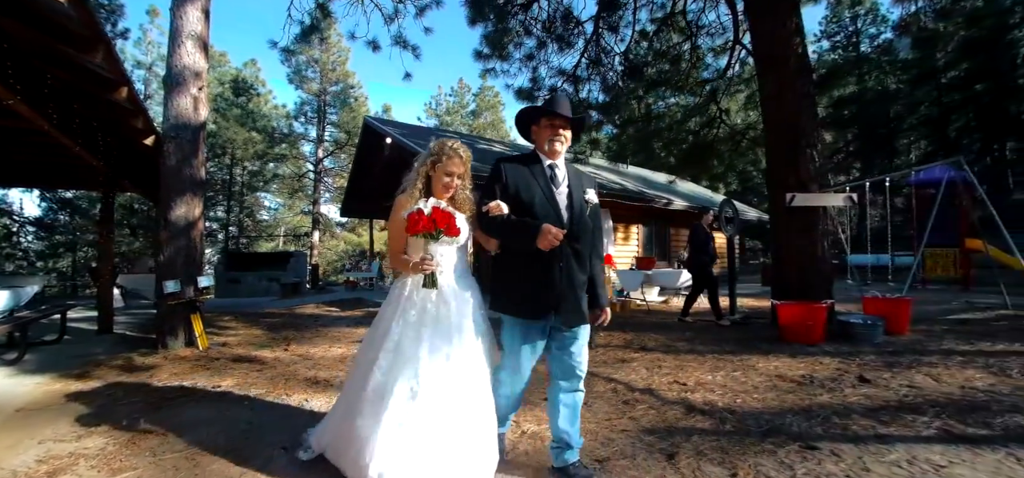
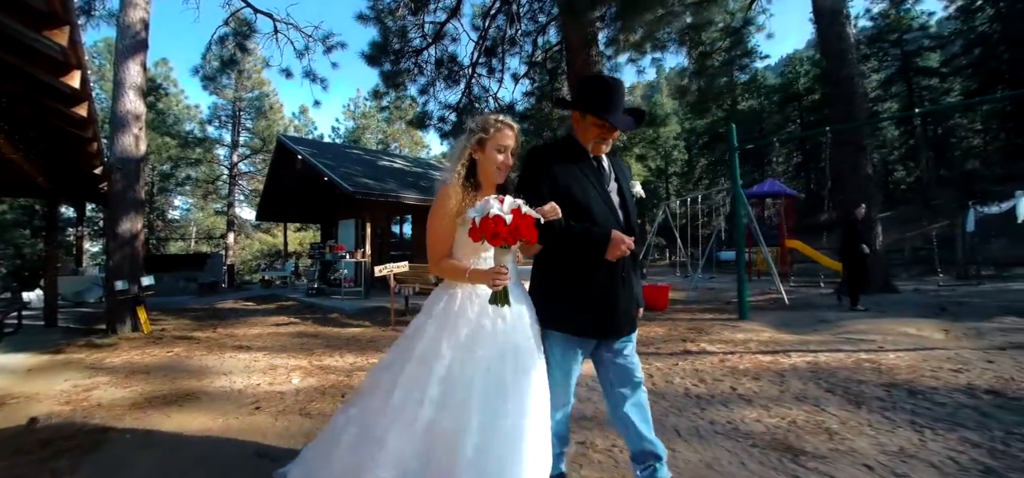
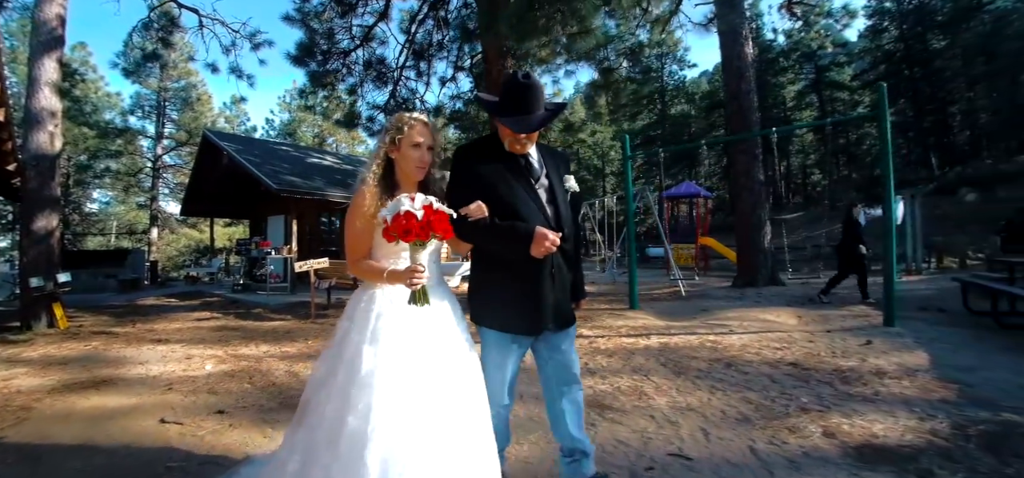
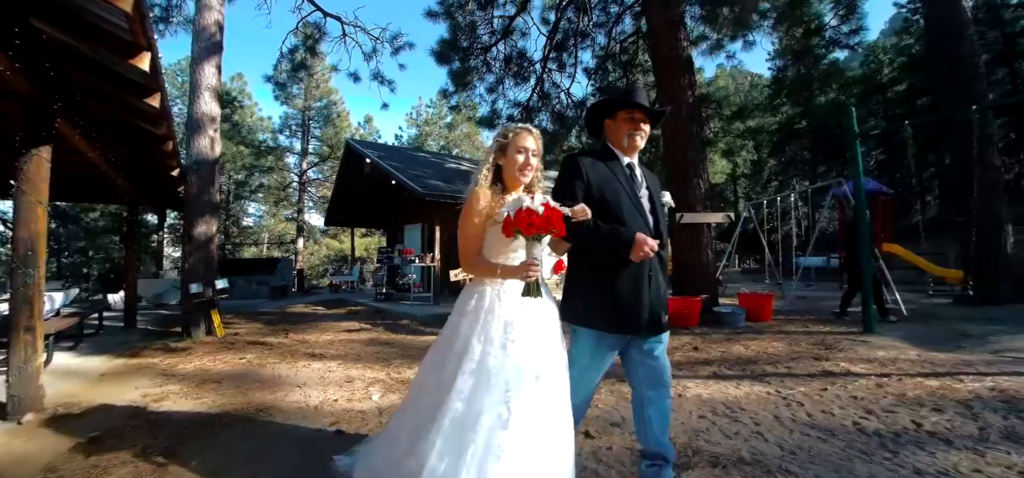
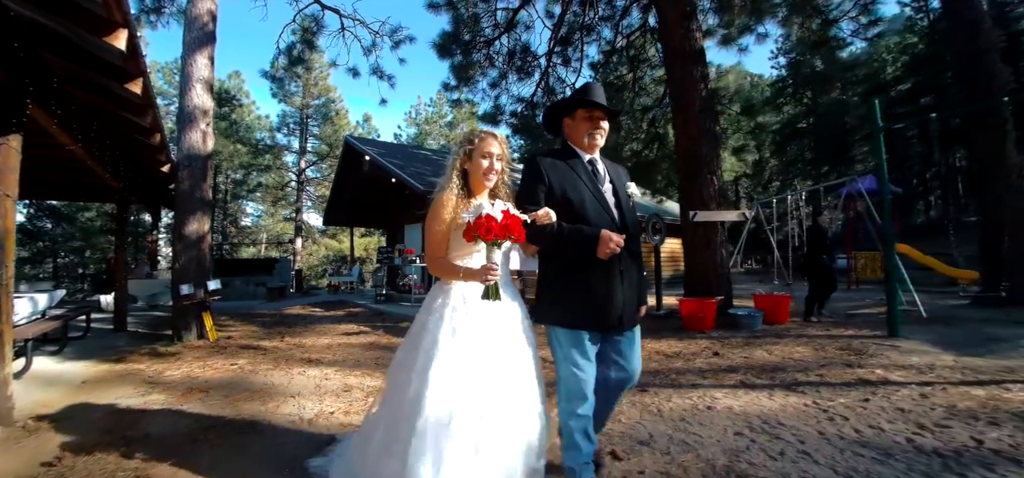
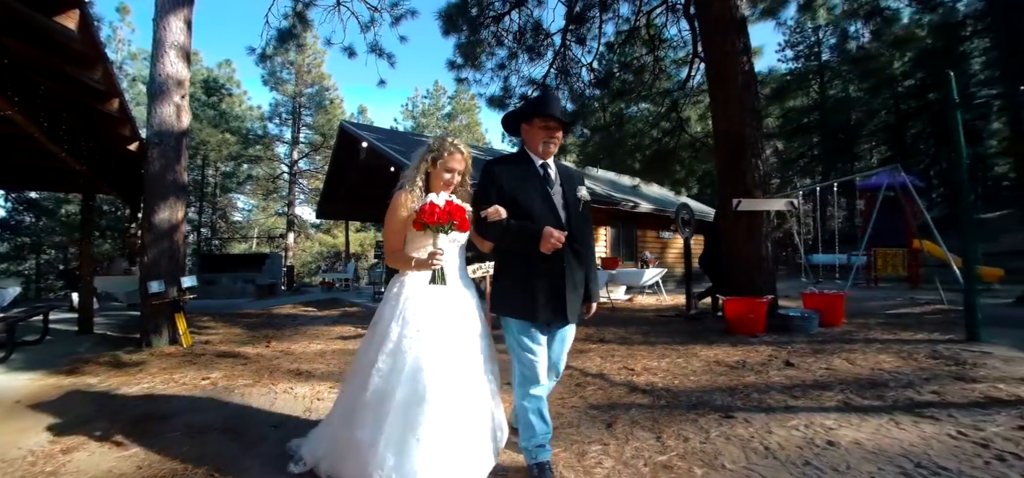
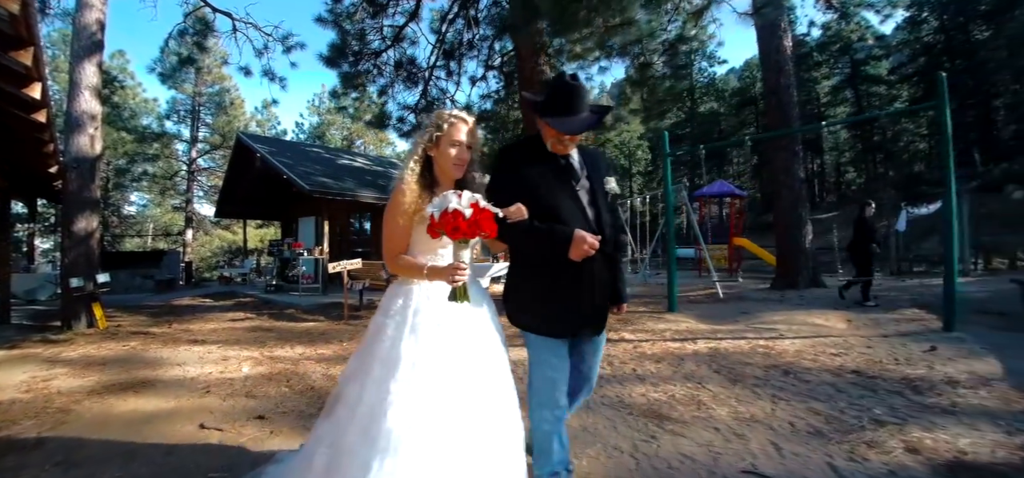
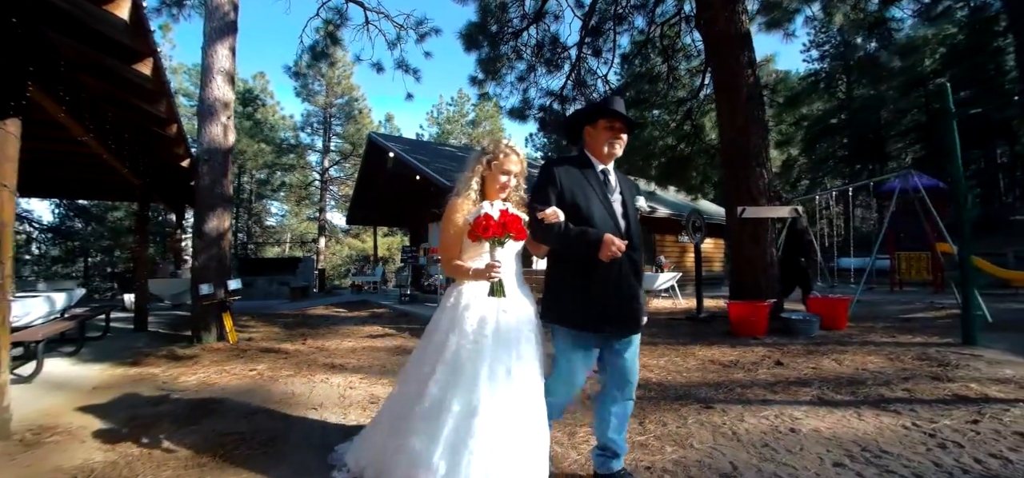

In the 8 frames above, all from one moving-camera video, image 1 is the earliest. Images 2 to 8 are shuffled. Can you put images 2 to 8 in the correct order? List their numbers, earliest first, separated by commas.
6, 8, 5, 4, 2, 7, 3
